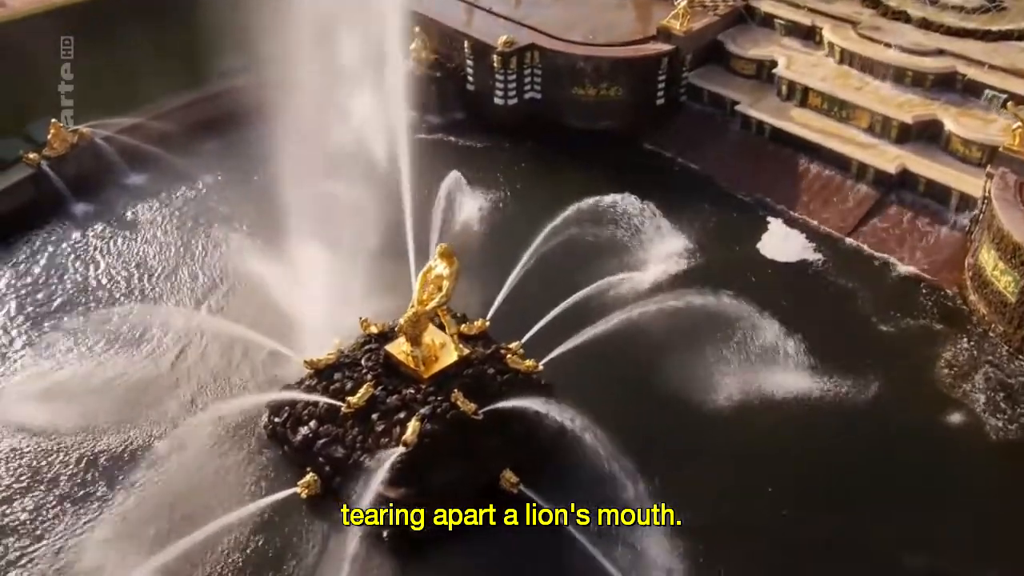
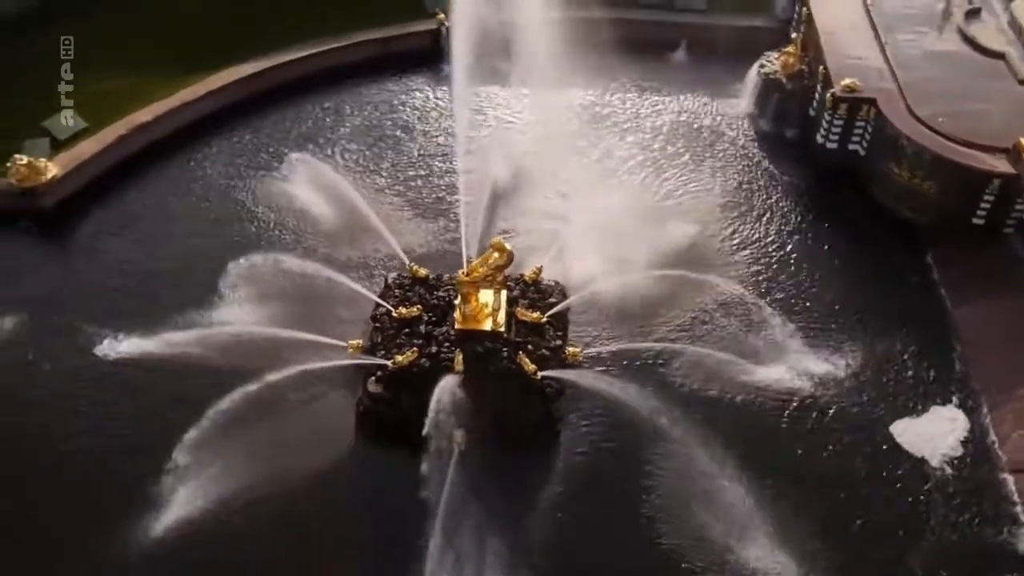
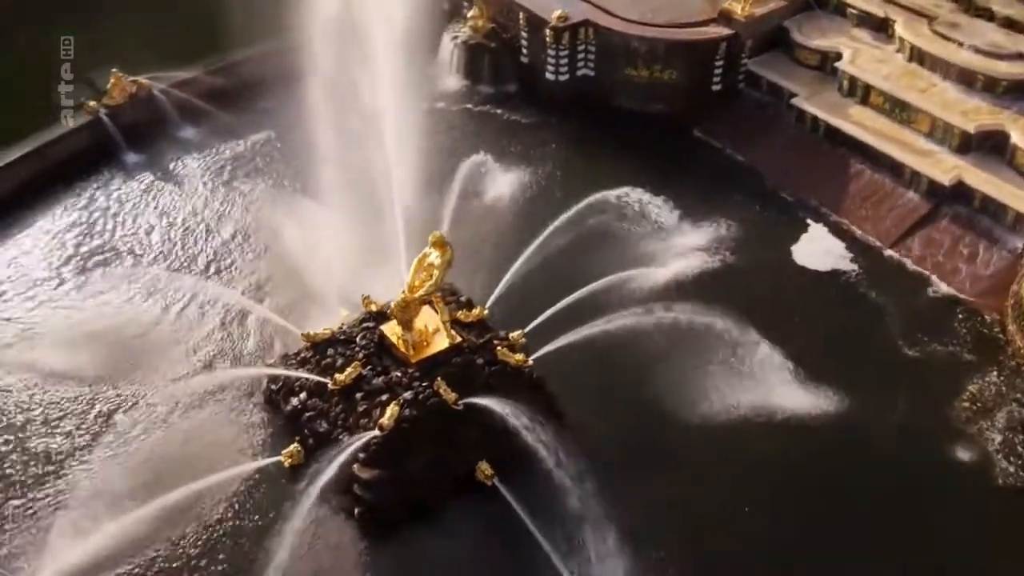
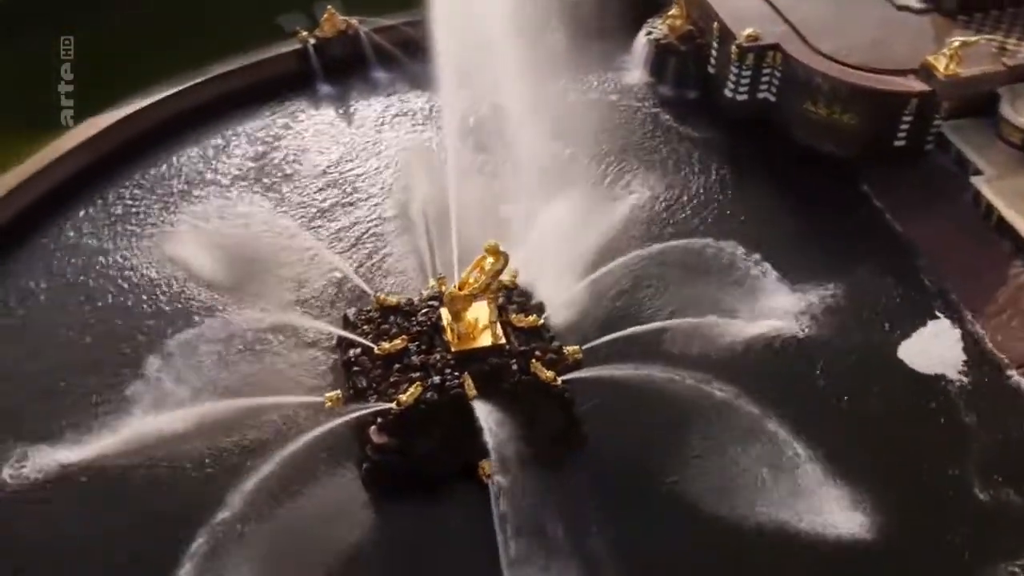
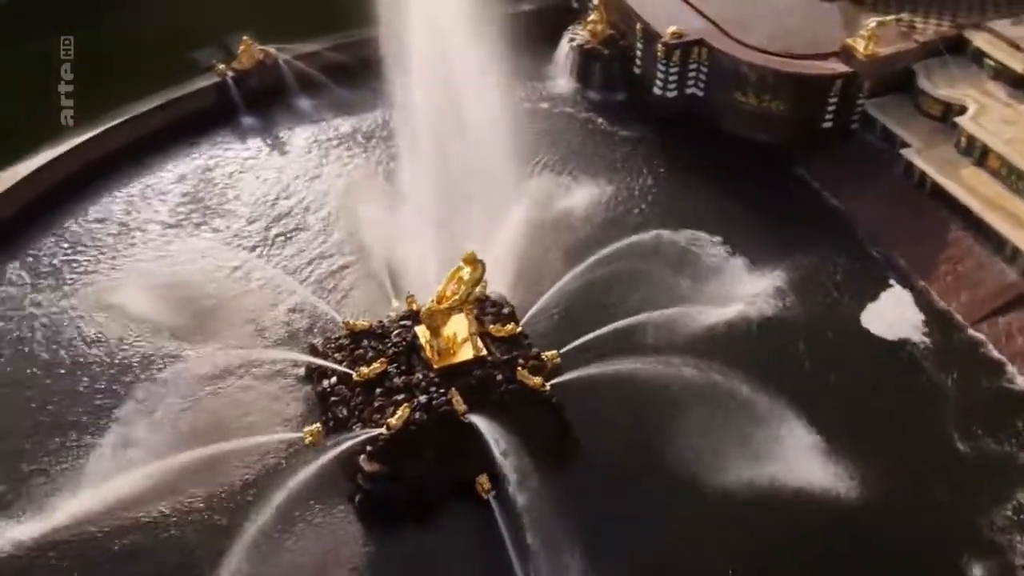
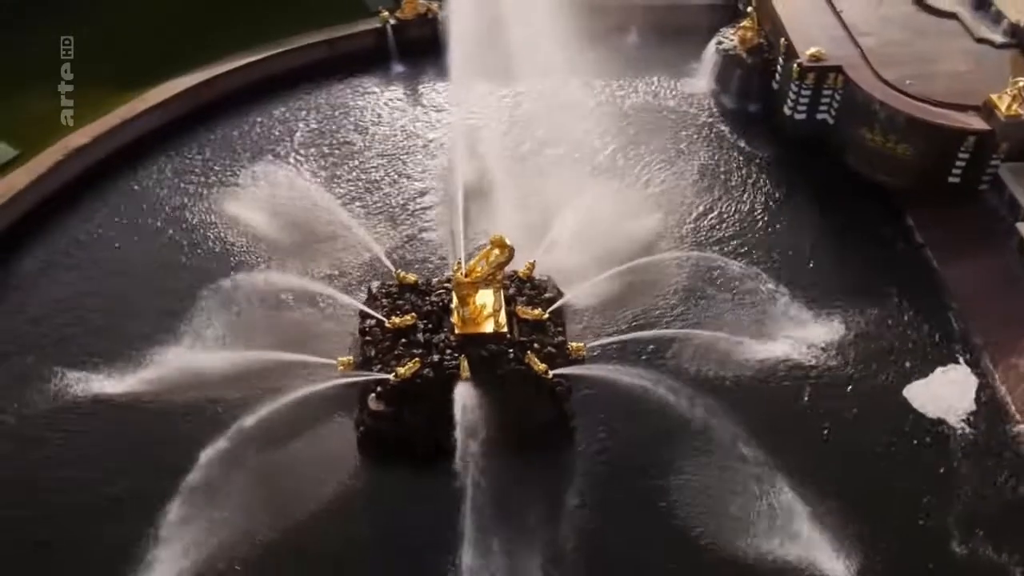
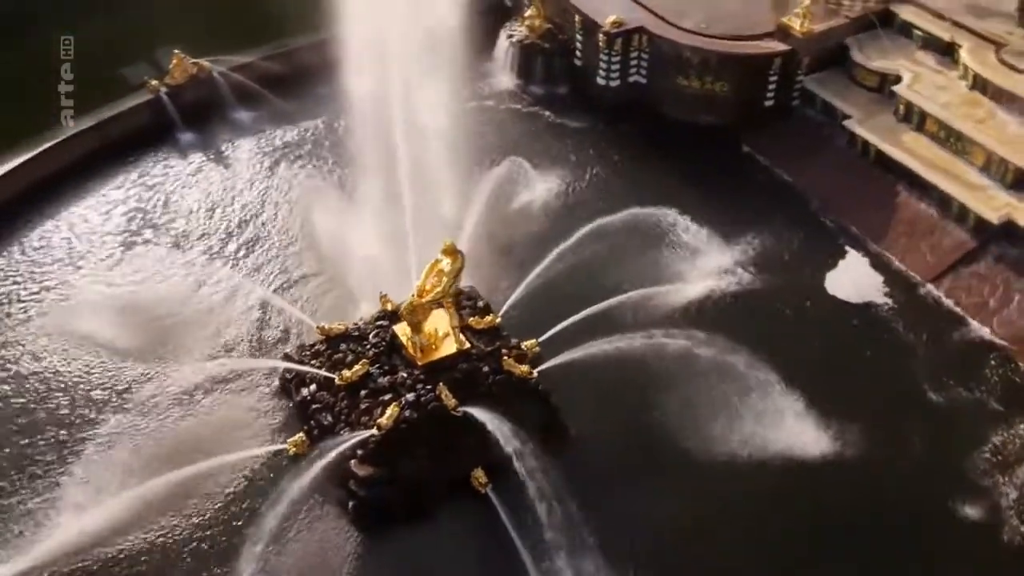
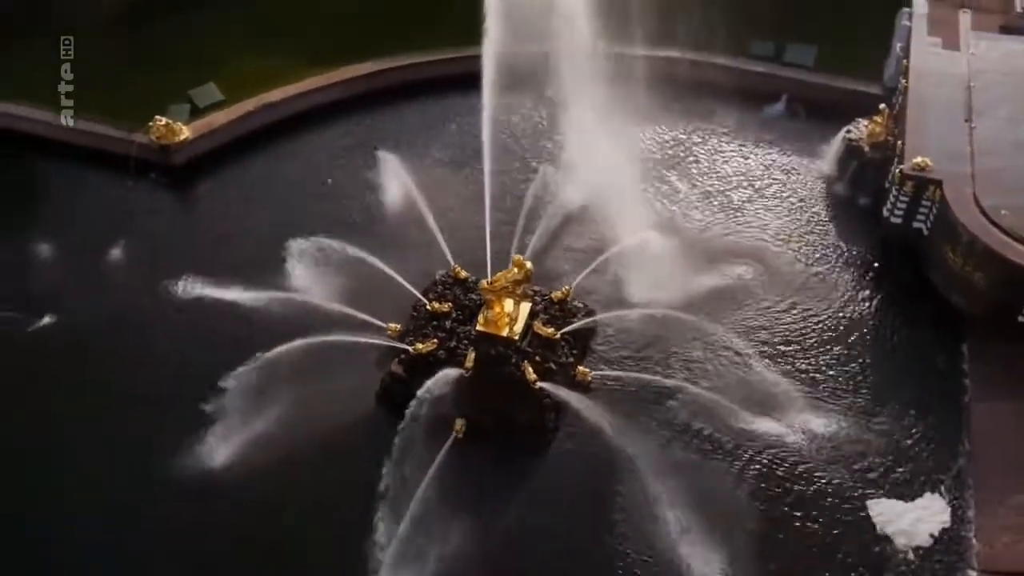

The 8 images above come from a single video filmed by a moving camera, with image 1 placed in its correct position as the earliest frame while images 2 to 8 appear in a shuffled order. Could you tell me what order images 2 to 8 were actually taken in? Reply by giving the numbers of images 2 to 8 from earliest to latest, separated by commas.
3, 7, 5, 4, 6, 2, 8
